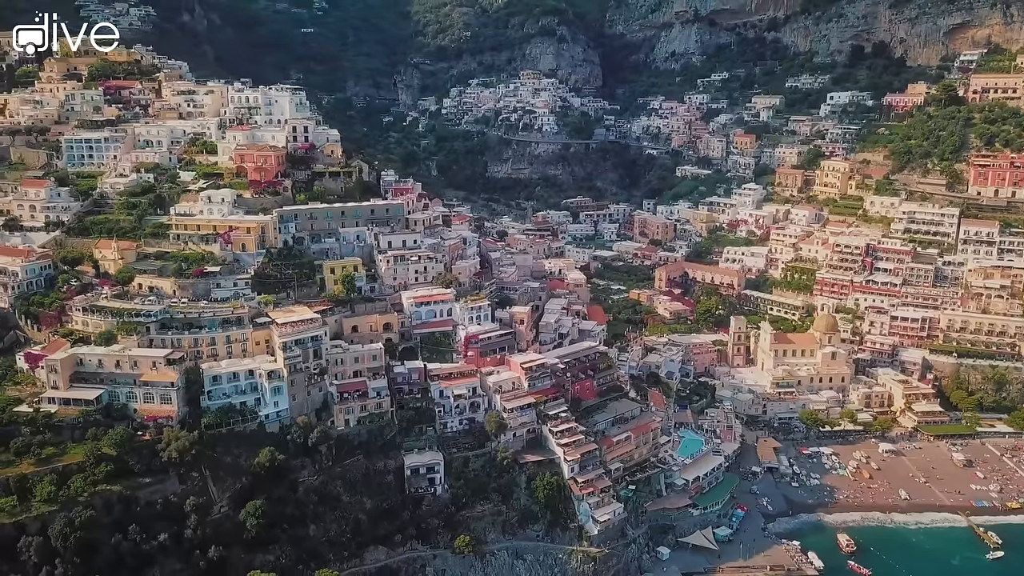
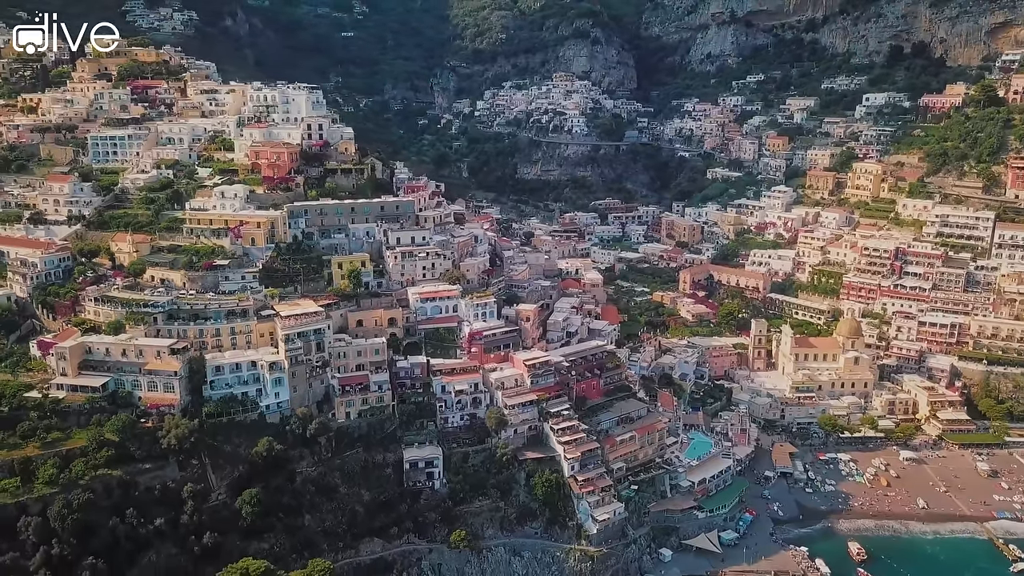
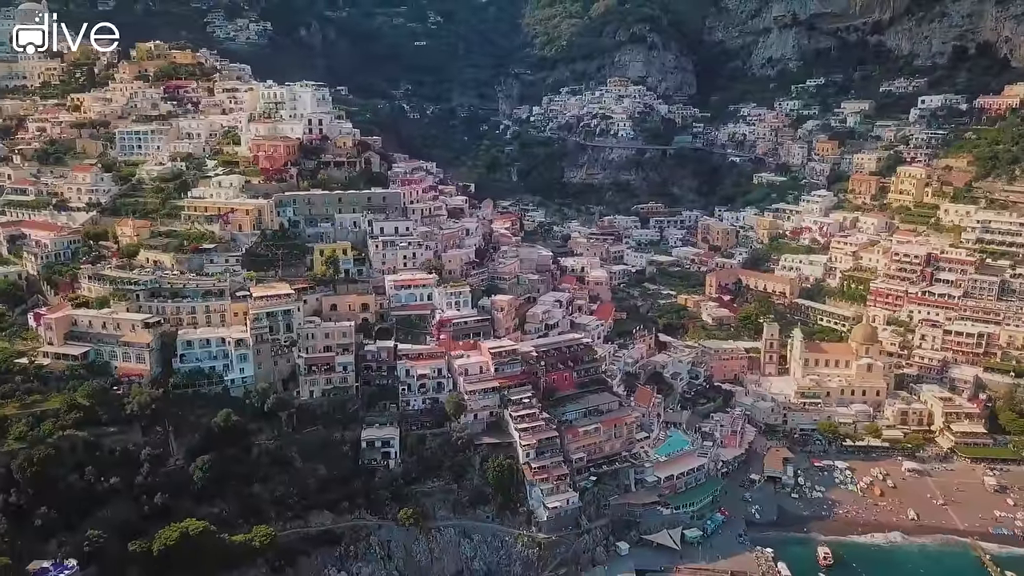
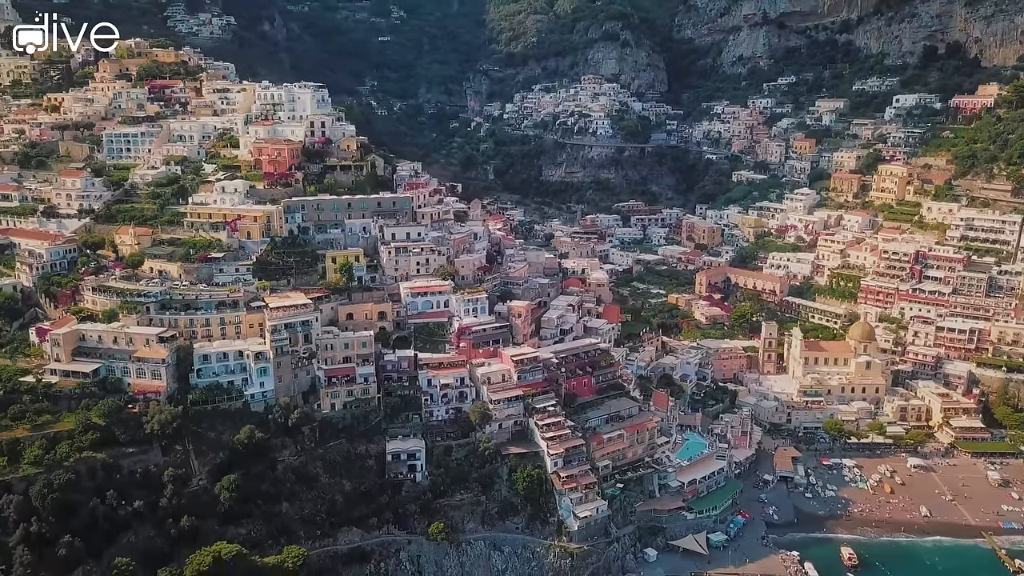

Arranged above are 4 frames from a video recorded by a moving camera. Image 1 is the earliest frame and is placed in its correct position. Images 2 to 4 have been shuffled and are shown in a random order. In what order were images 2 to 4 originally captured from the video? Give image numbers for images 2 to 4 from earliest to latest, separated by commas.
2, 4, 3
